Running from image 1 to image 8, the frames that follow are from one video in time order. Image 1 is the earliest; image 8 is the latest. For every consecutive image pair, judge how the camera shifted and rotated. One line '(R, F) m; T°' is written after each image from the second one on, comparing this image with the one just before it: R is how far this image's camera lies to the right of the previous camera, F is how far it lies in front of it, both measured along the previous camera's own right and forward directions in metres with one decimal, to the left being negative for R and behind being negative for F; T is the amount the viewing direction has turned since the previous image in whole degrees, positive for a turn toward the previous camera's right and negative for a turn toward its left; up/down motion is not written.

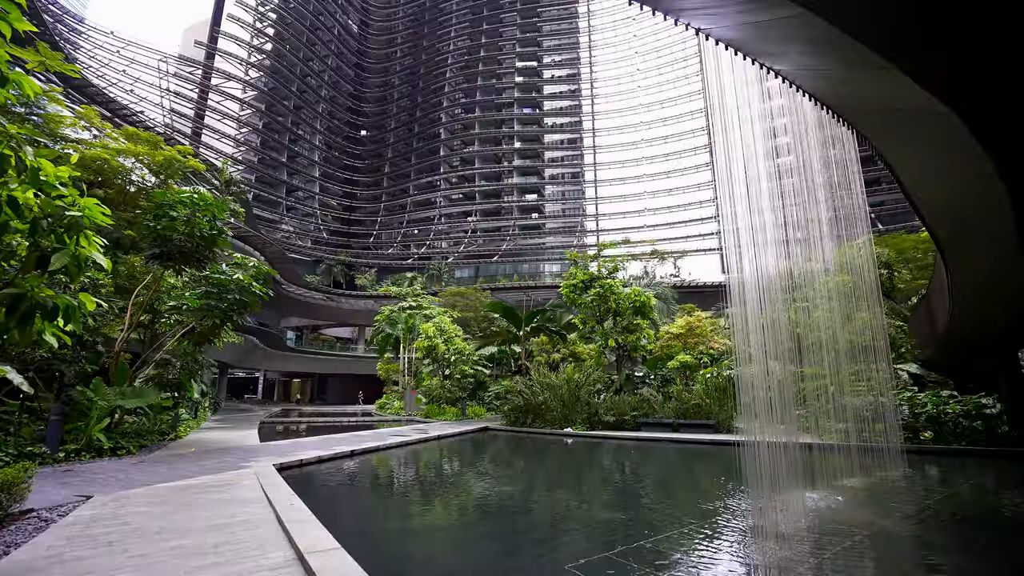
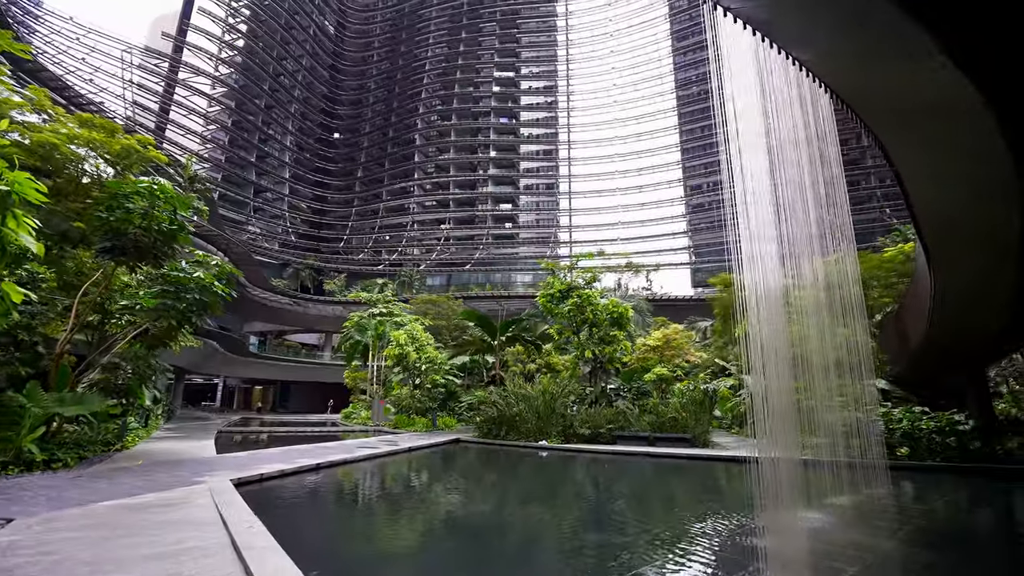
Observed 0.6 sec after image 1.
(-0.1, +0.3) m; +3°
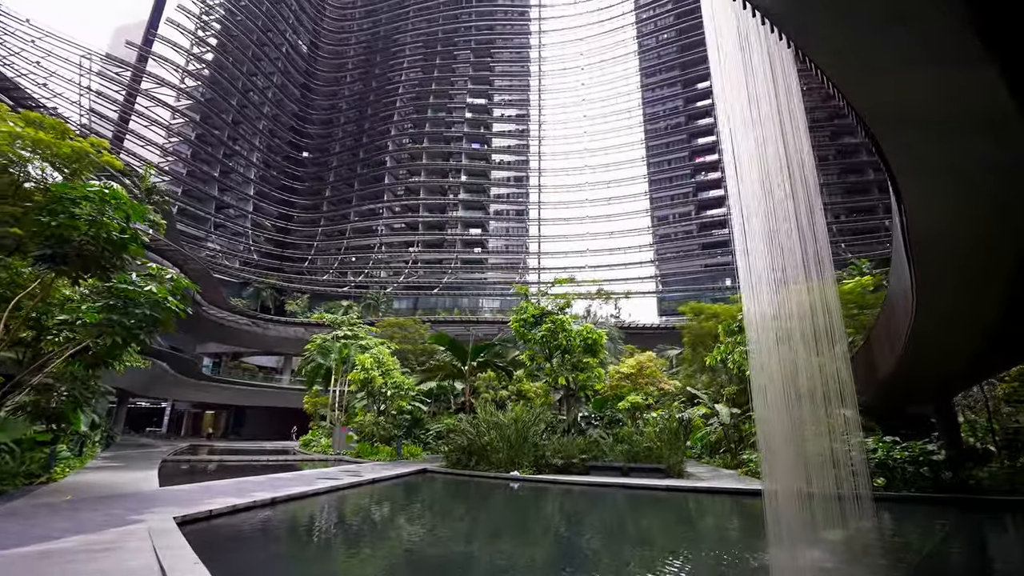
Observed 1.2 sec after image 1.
(-0.1, +0.3) m; +4°
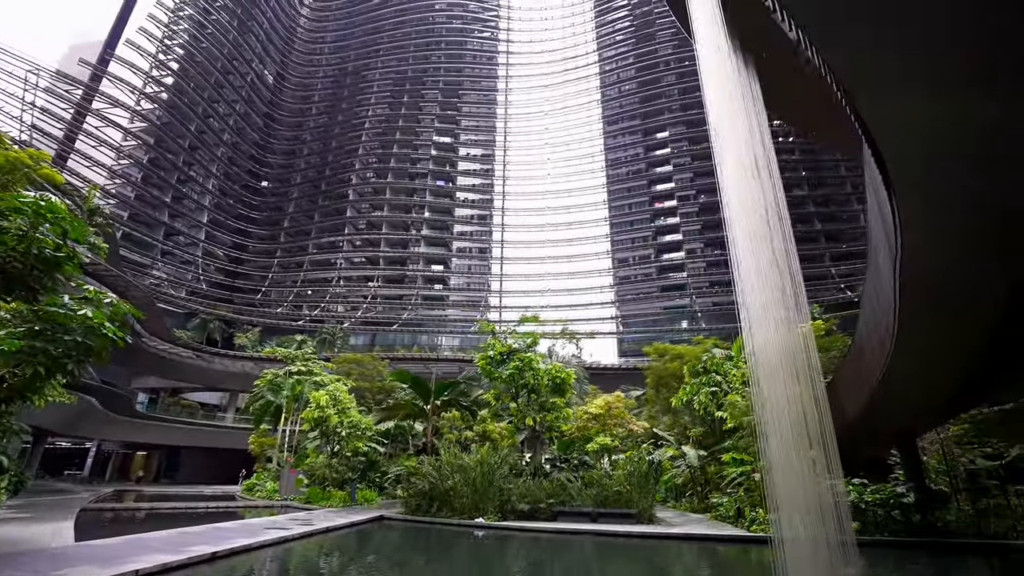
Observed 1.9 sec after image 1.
(-0.2, +0.3) m; +5°
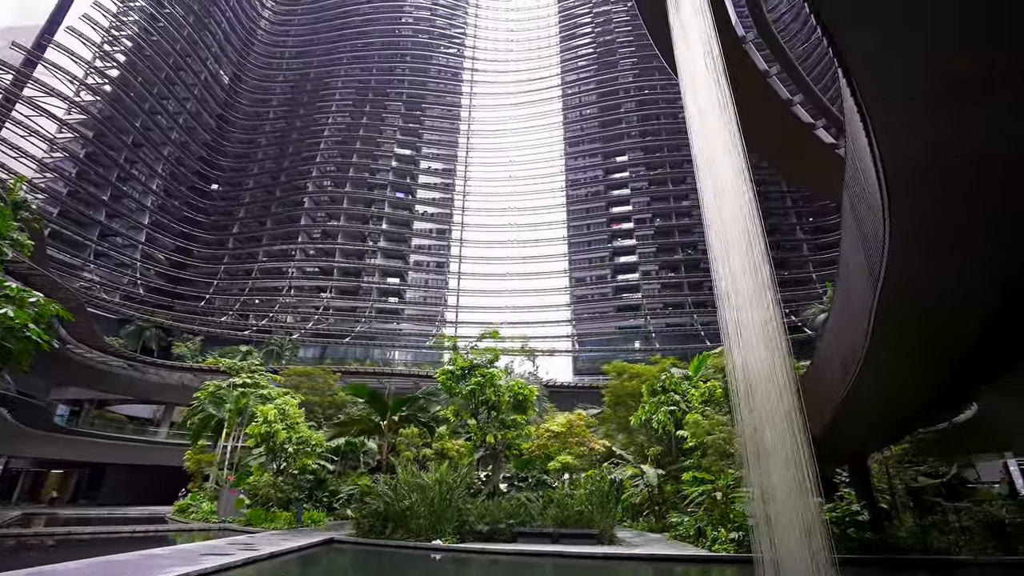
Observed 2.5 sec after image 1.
(-0.2, +0.2) m; +5°
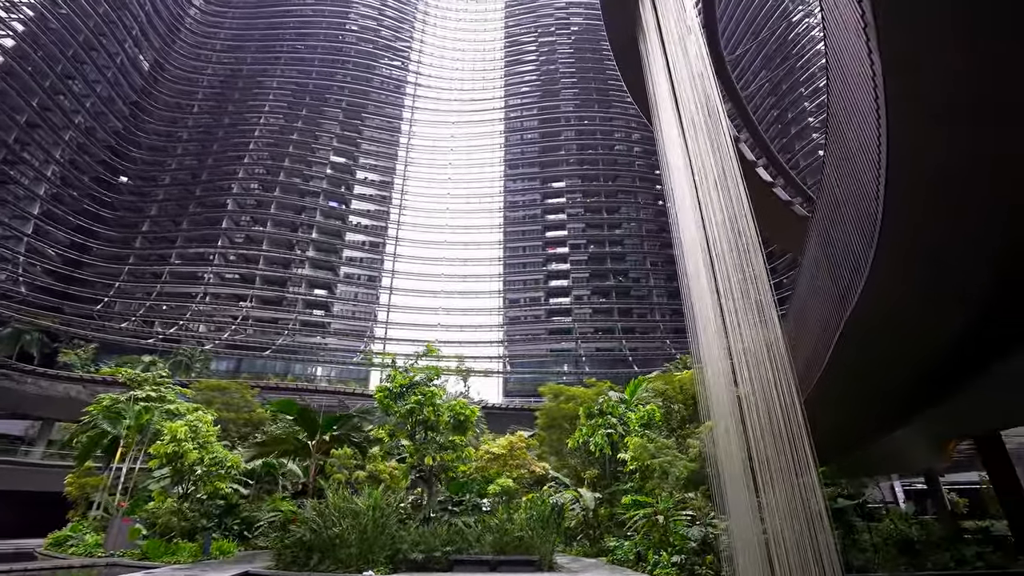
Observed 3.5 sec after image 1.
(-0.4, +0.2) m; +8°
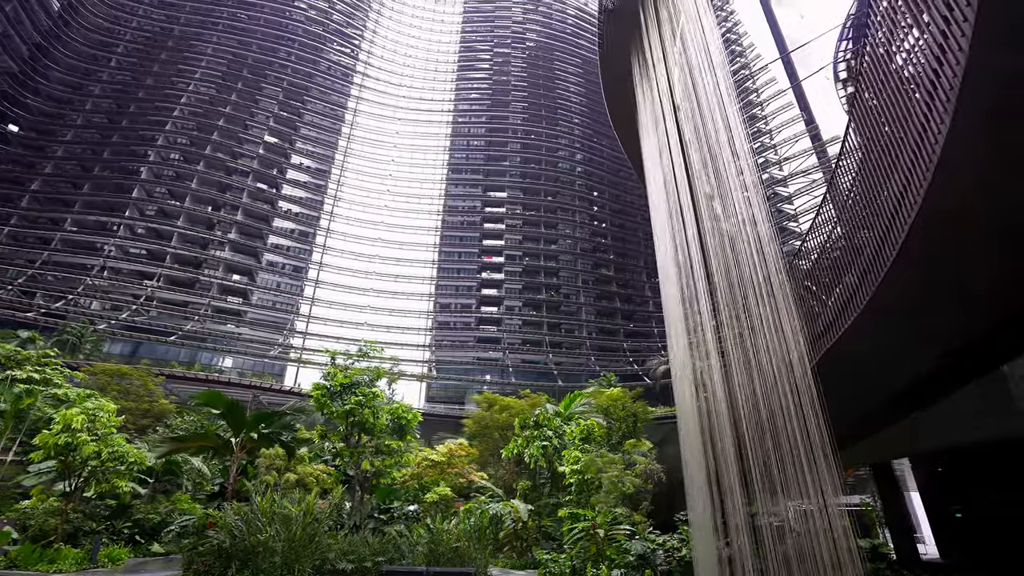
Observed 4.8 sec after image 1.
(-0.7, +0.1) m; +9°
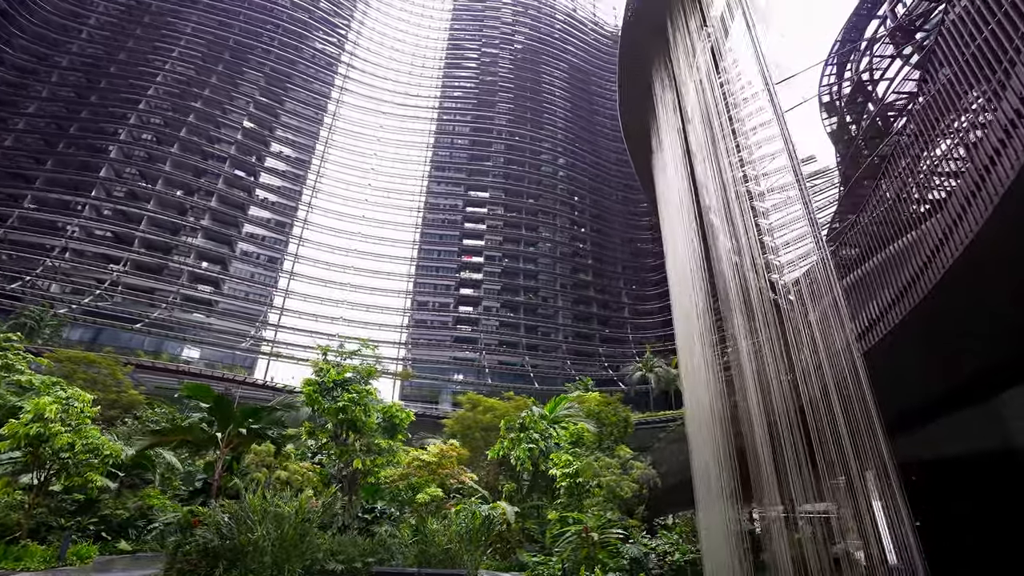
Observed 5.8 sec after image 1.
(-0.6, 0.0) m; +3°
